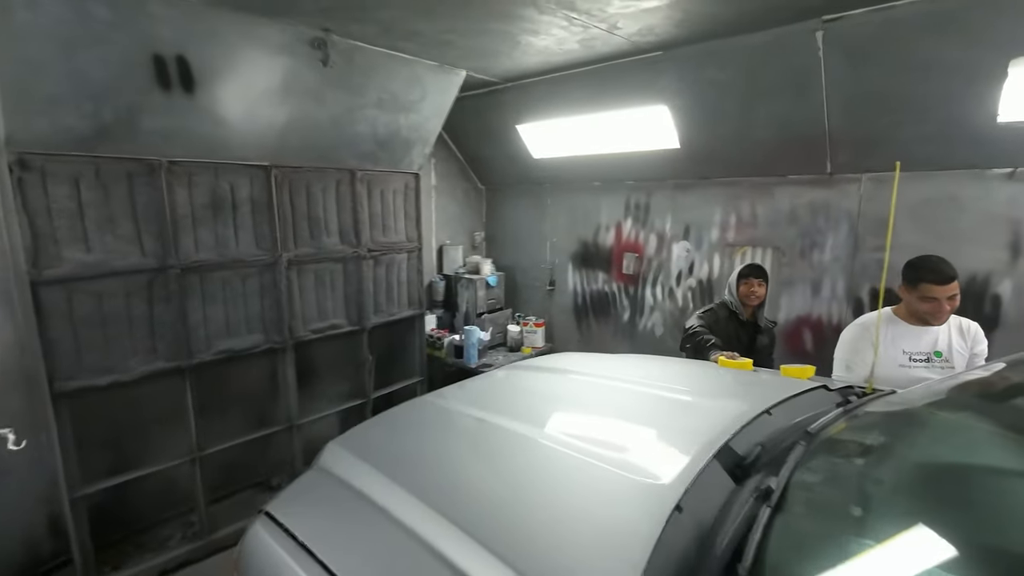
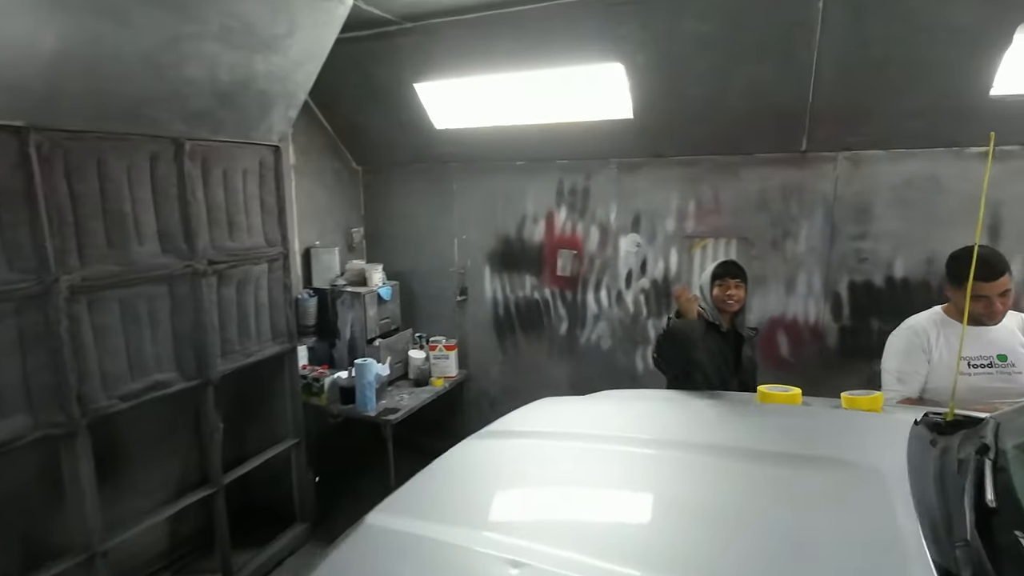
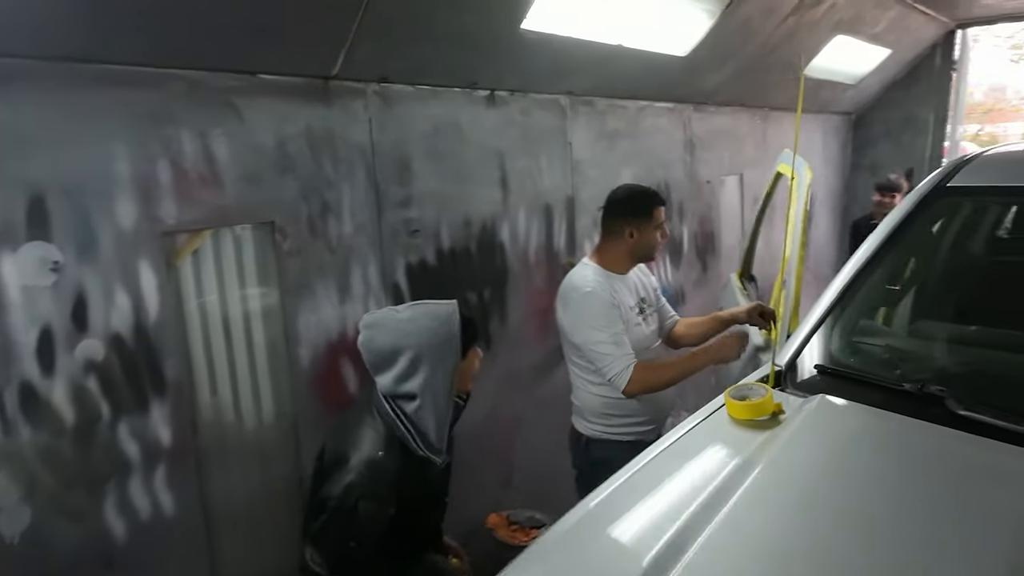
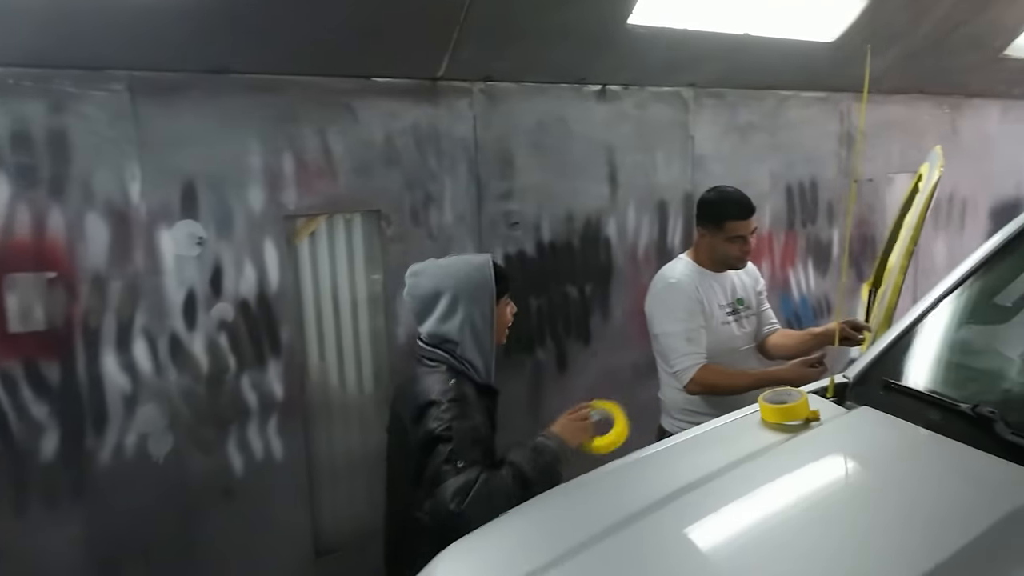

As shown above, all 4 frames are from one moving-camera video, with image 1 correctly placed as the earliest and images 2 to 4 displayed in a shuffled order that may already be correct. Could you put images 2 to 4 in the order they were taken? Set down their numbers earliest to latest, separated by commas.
2, 4, 3
